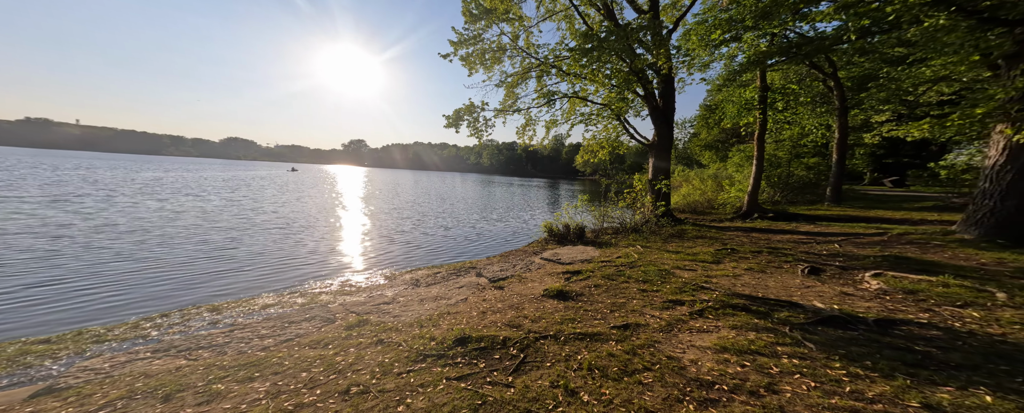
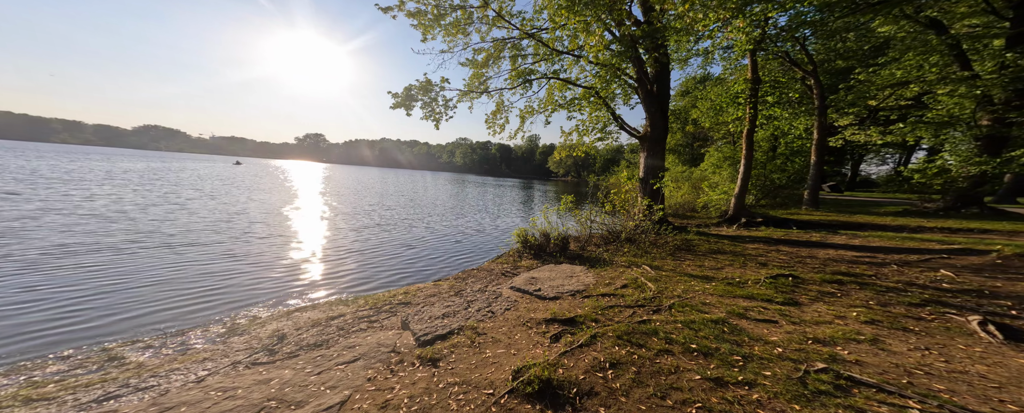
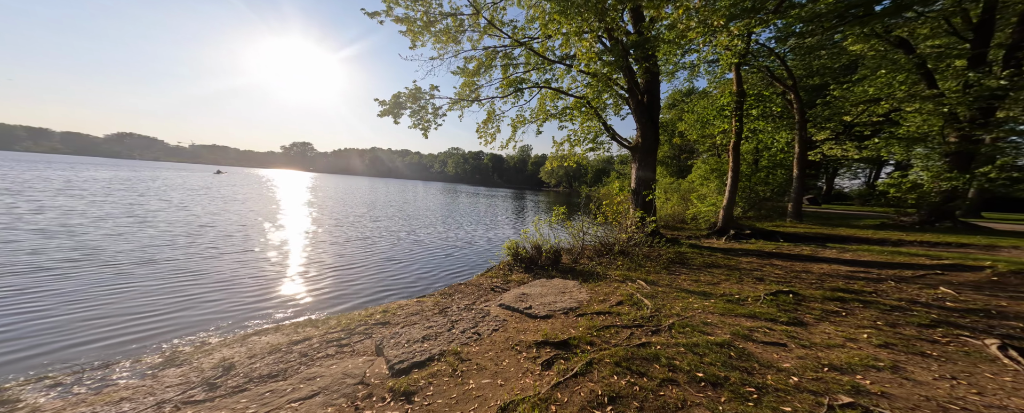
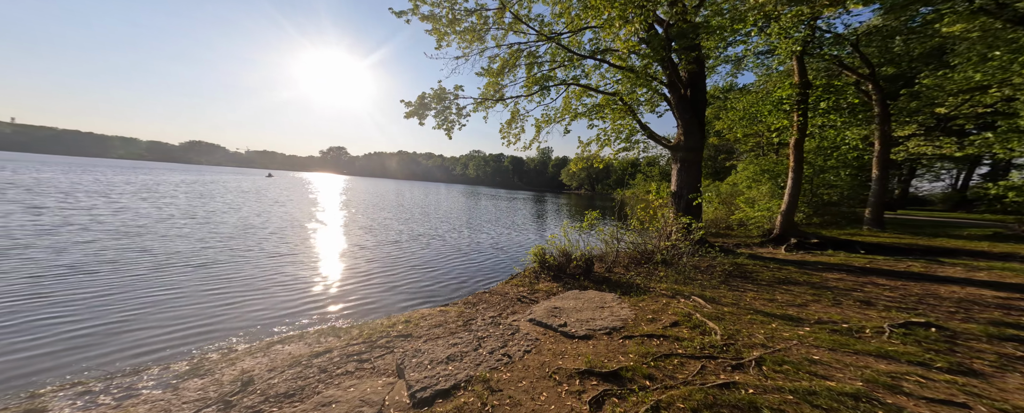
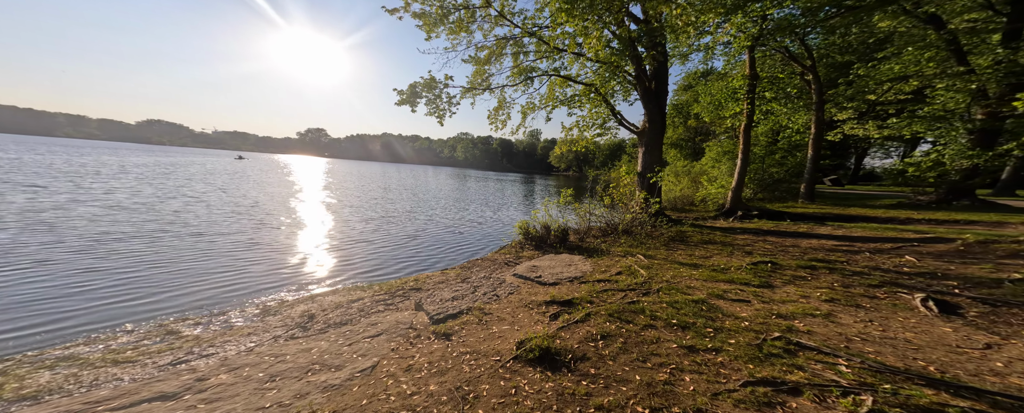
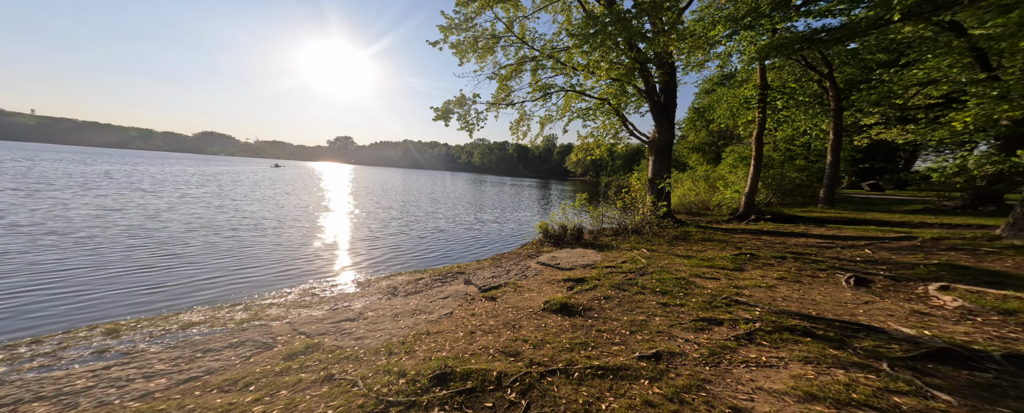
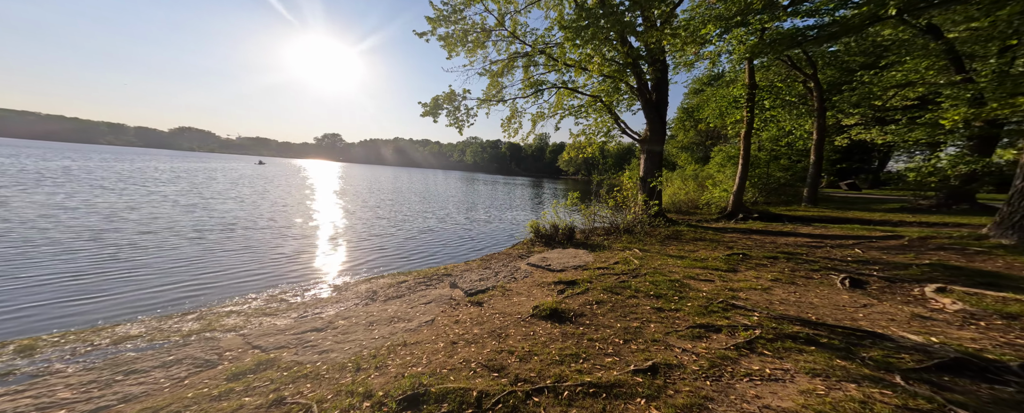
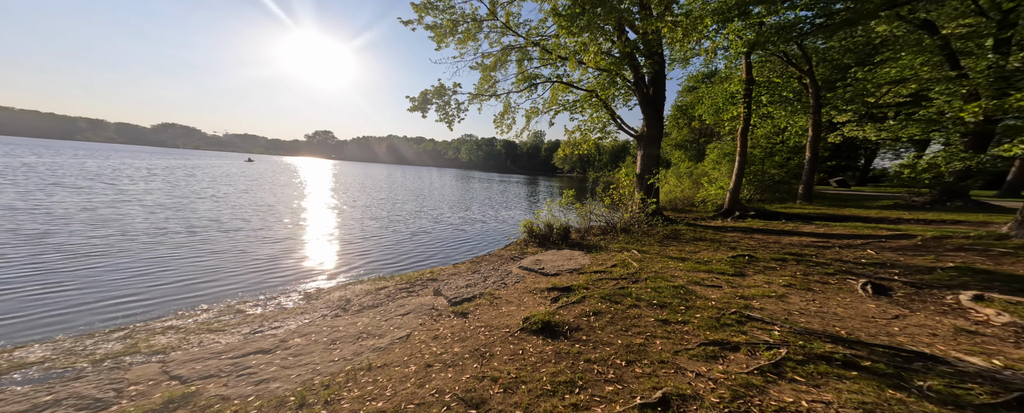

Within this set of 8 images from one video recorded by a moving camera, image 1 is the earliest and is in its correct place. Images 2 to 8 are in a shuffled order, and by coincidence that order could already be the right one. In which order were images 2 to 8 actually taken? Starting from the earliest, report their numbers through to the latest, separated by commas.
6, 7, 8, 5, 2, 3, 4
